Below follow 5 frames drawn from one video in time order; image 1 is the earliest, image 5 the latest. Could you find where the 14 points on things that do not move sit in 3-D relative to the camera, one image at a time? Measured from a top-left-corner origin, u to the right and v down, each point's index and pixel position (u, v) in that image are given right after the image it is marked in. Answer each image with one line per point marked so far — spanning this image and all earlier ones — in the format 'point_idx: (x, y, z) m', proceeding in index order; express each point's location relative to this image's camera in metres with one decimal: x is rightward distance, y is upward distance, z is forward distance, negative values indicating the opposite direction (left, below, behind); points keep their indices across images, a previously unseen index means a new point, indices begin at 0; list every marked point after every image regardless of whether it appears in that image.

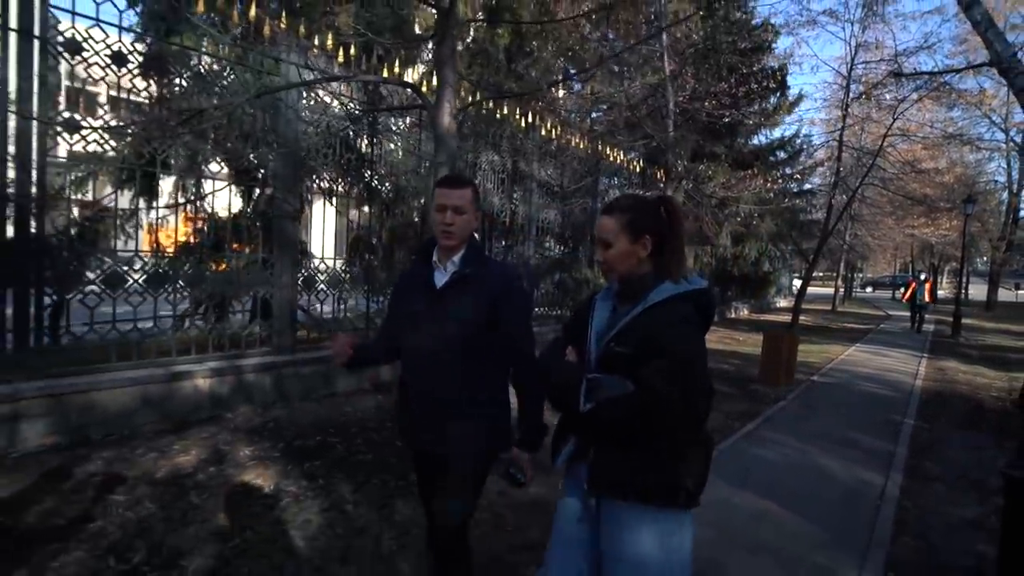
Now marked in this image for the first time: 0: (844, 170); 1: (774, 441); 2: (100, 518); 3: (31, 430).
0: (+9.4, +3.4, +17.0) m
1: (+2.9, -1.6, +6.5) m
2: (-2.7, -1.5, +3.9) m
3: (-4.4, -1.3, +5.5) m
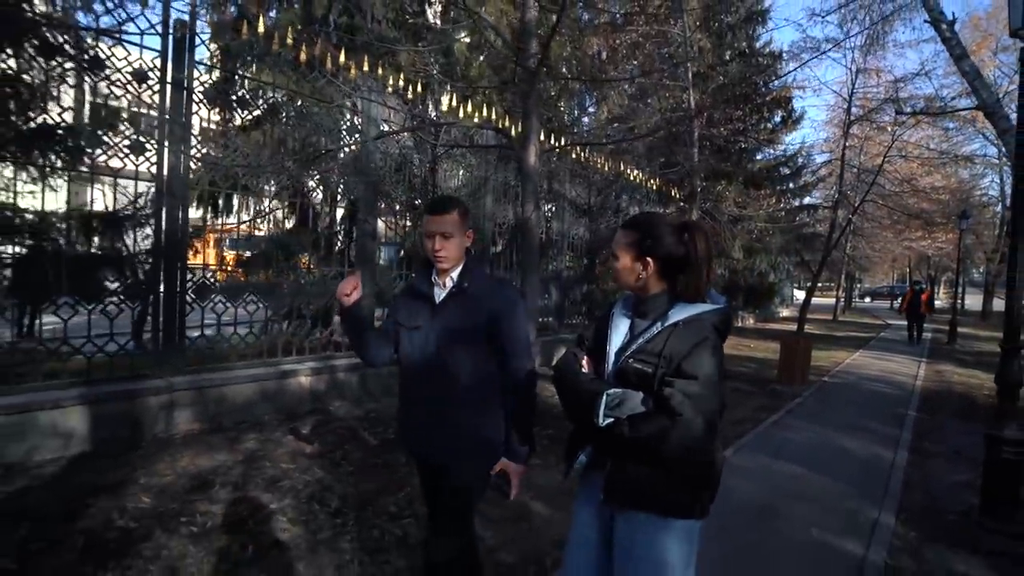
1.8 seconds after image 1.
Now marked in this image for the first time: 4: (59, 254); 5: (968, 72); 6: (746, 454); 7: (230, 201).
0: (+10.2, +3.1, +18.2) m
1: (+3.6, -1.7, +7.6) m
2: (-1.9, -1.6, +5.0) m
3: (-3.6, -1.4, +6.5) m
4: (-5.0, +0.4, +6.2) m
5: (+6.0, +2.8, +7.9) m
6: (+2.4, -1.7, +6.2) m
7: (-3.7, +1.1, +7.5) m
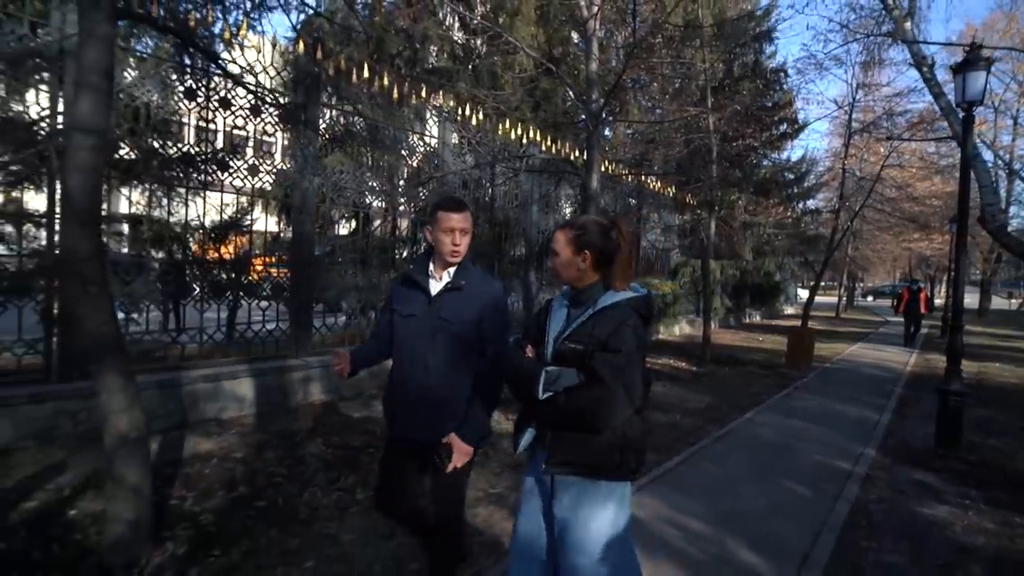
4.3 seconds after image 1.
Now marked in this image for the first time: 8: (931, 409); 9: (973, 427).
0: (+11.1, +3.1, +19.8) m
1: (+4.5, -1.7, +9.2) m
2: (-1.0, -1.6, +6.7) m
3: (-2.7, -1.4, +8.2) m
4: (-4.2, +0.4, +7.9) m
5: (+6.9, +2.9, +9.5) m
6: (+3.3, -1.7, +7.9) m
7: (-2.8, +1.1, +9.2) m
8: (+6.3, -1.8, +8.9) m
9: (+6.2, -1.9, +8.1) m
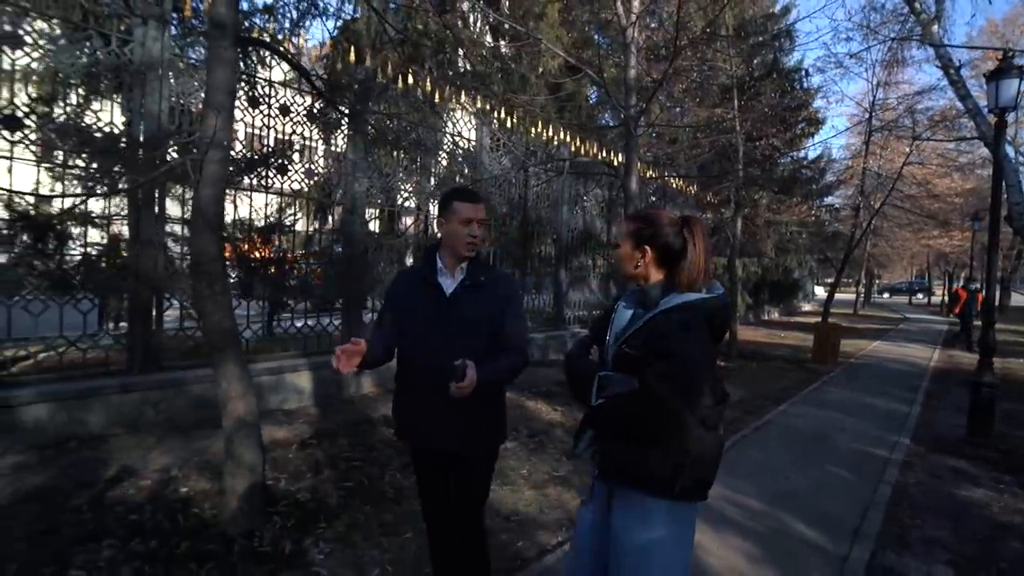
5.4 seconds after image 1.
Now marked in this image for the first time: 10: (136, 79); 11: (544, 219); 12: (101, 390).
0: (+11.9, +3.2, +19.9) m
1: (+5.1, -1.7, +9.5) m
2: (-0.4, -1.5, +7.1) m
3: (-2.1, -1.4, +8.6) m
4: (-3.6, +0.4, +8.4) m
5: (+7.5, +2.9, +9.8) m
6: (+3.9, -1.6, +8.2) m
7: (-2.2, +1.1, +9.6) m
8: (+6.9, -1.8, +9.2) m
9: (+6.8, -1.8, +8.3) m
10: (-4.2, +2.3, +6.6) m
11: (+0.7, +1.5, +12.6) m
12: (-4.2, -1.0, +6.1) m
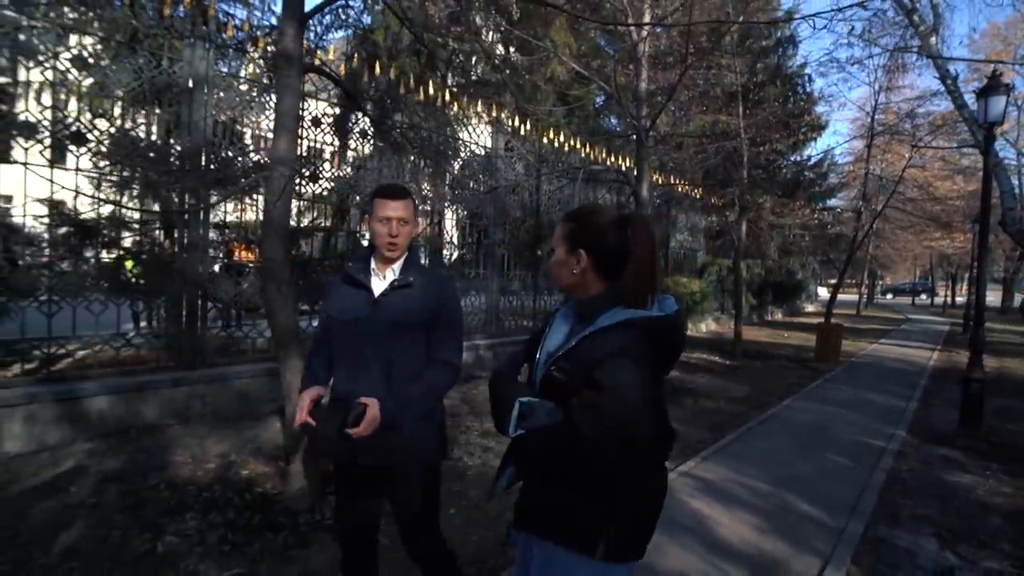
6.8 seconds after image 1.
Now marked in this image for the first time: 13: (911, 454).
0: (+12.2, +3.2, +20.3) m
1: (+5.4, -1.7, +10.0) m
2: (-0.2, -1.6, +7.5) m
3: (-1.9, -1.4, +9.1) m
4: (-3.3, +0.4, +8.8) m
5: (+7.8, +2.9, +10.2) m
6: (+4.2, -1.7, +8.6) m
7: (-1.9, +1.1, +10.1) m
8: (+7.2, -1.8, +9.6) m
9: (+7.1, -1.9, +8.8) m
10: (-3.9, +2.3, +7.1) m
11: (+1.0, +1.4, +13.1) m
12: (-3.9, -1.1, +6.6) m
13: (+4.3, -1.8, +6.5) m
